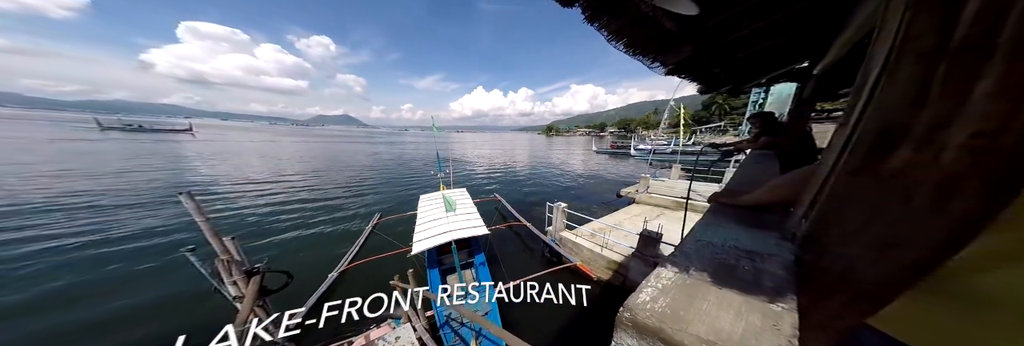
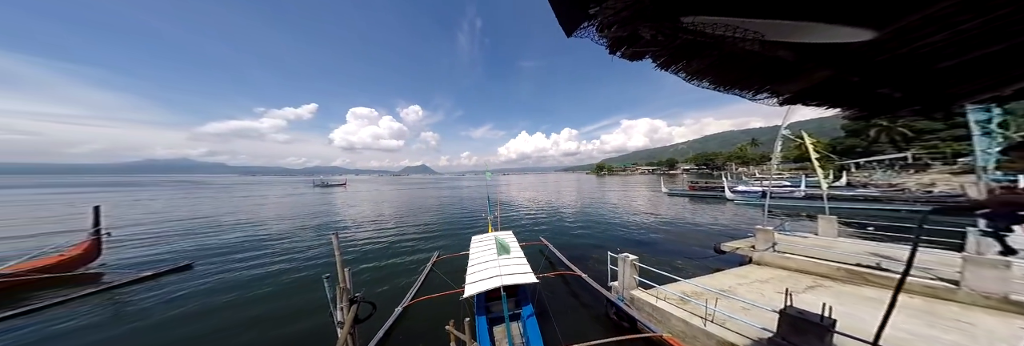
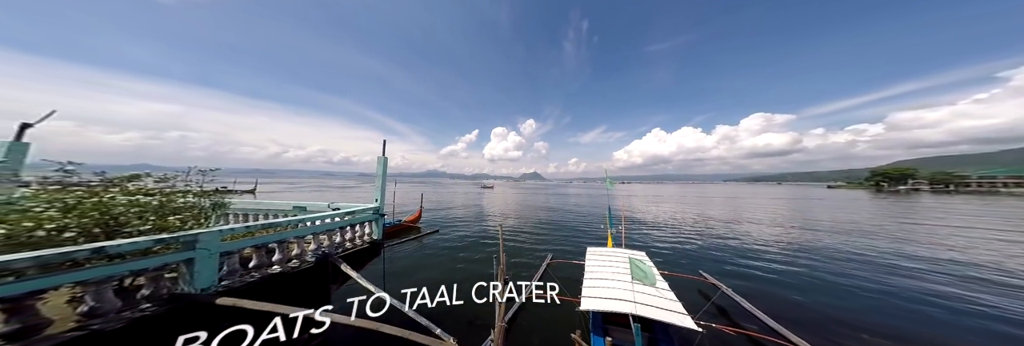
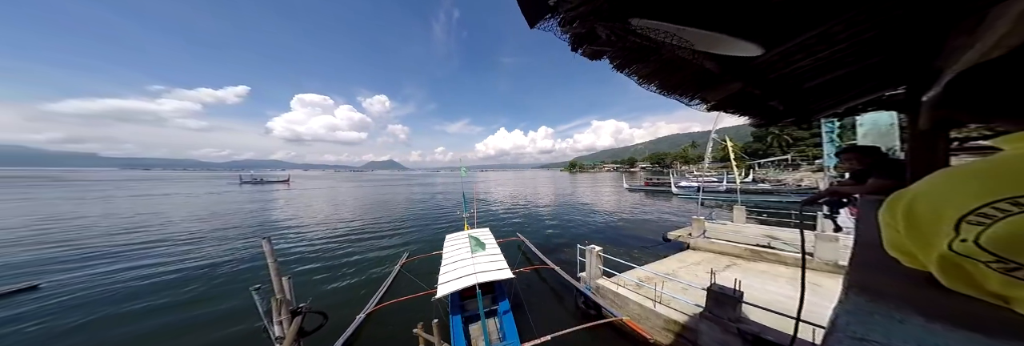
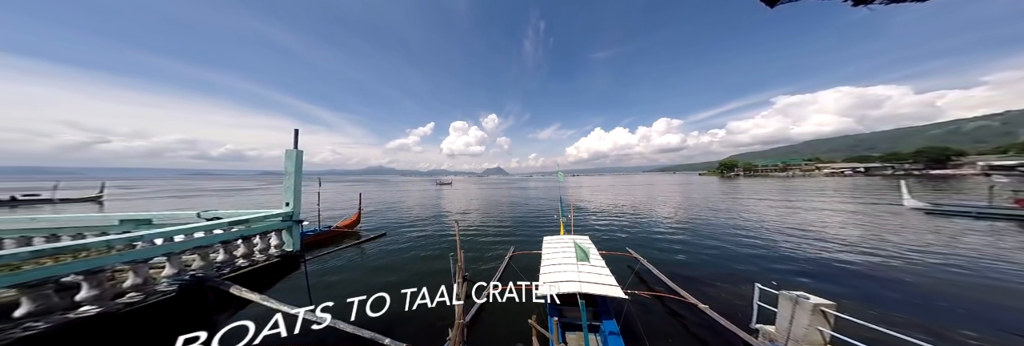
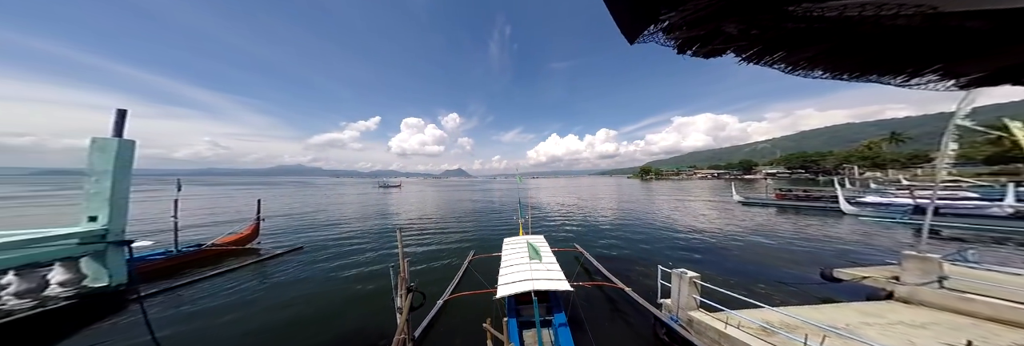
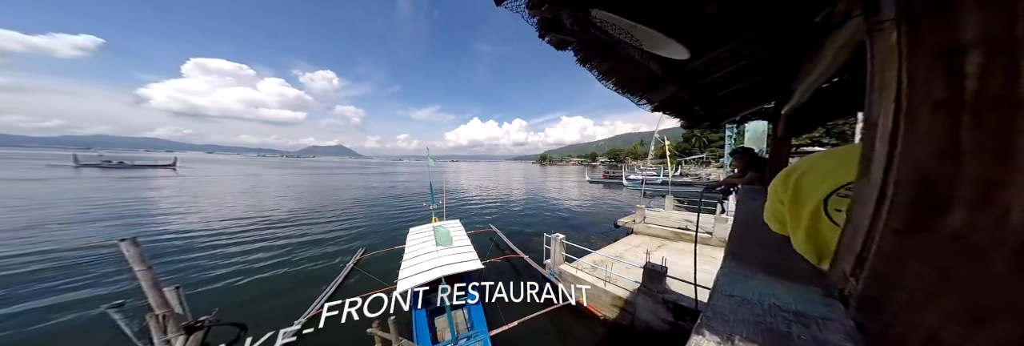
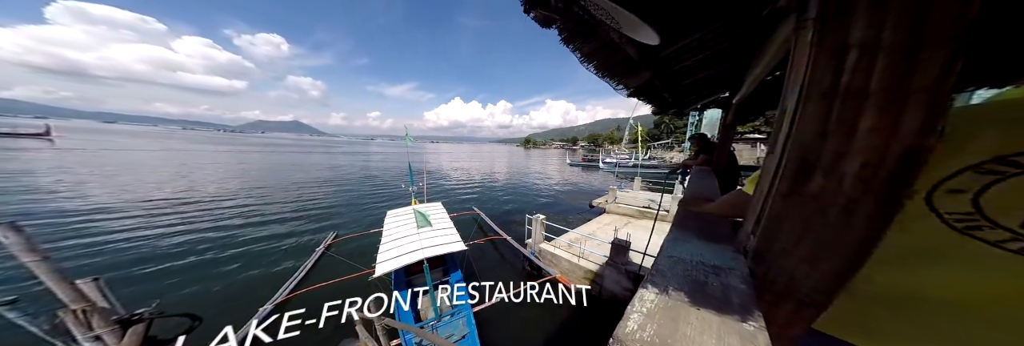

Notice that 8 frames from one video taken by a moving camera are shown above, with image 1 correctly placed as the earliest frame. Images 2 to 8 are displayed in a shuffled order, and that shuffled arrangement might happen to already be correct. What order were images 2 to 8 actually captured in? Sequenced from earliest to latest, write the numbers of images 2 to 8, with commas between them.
8, 7, 4, 2, 6, 5, 3
